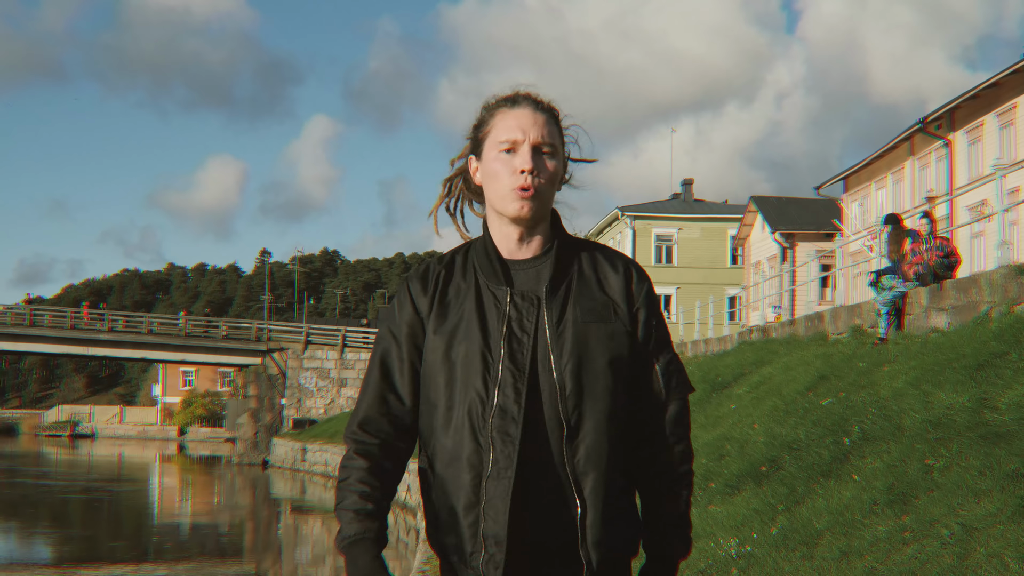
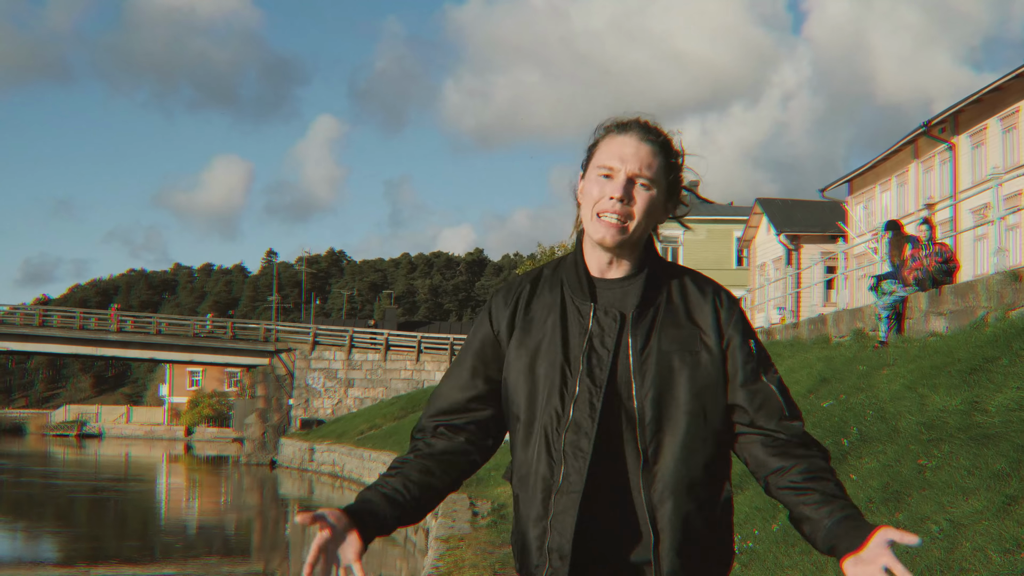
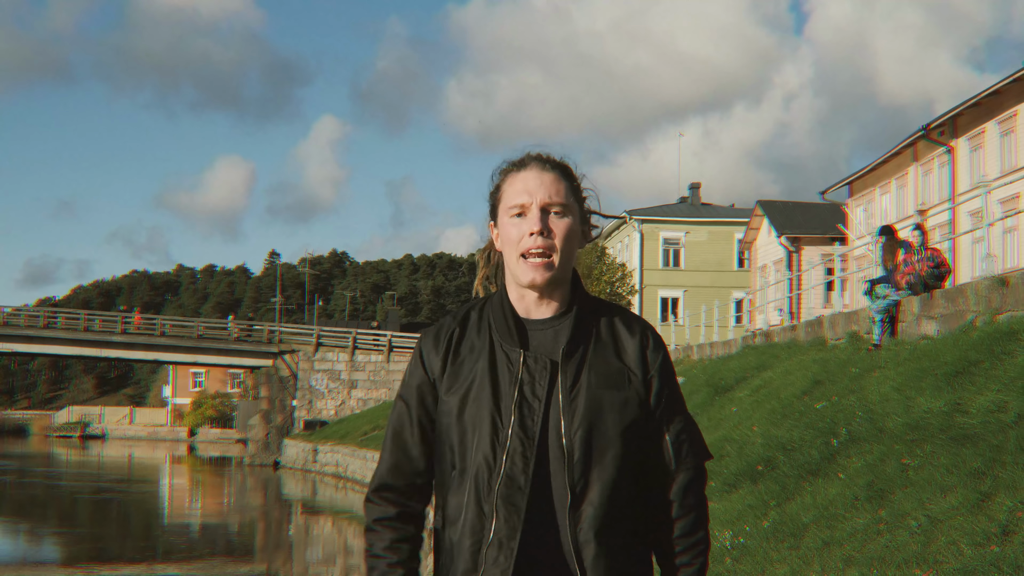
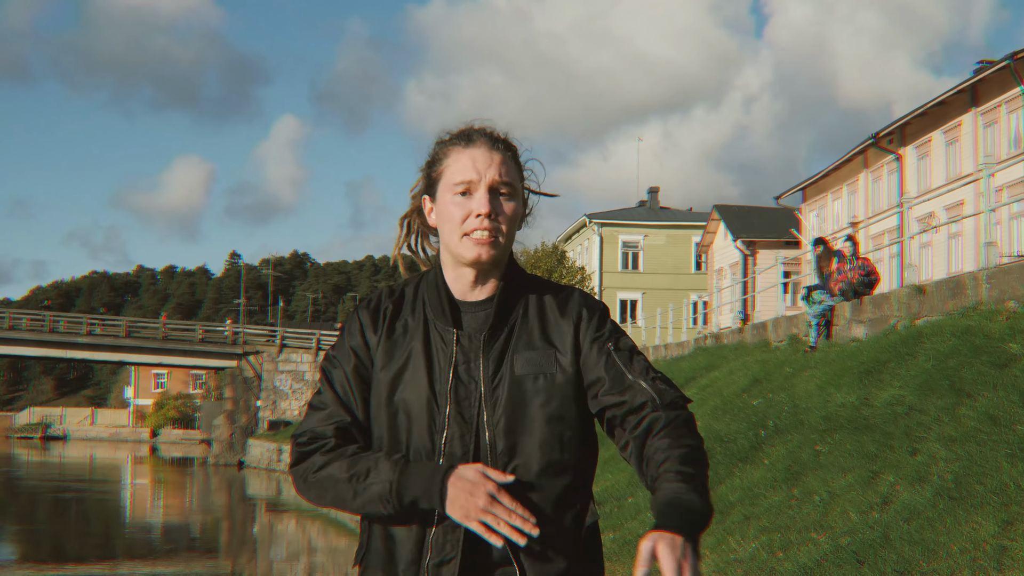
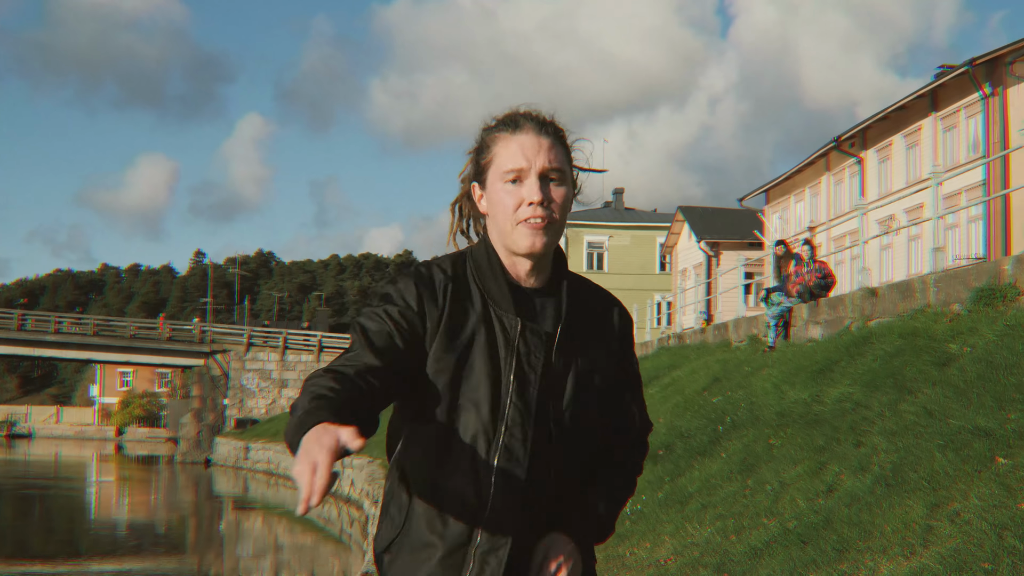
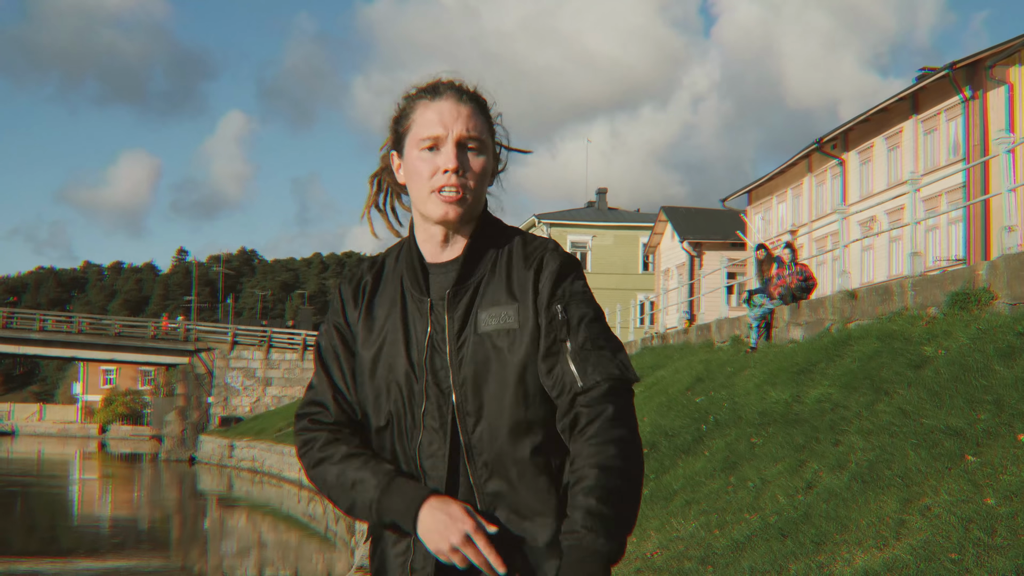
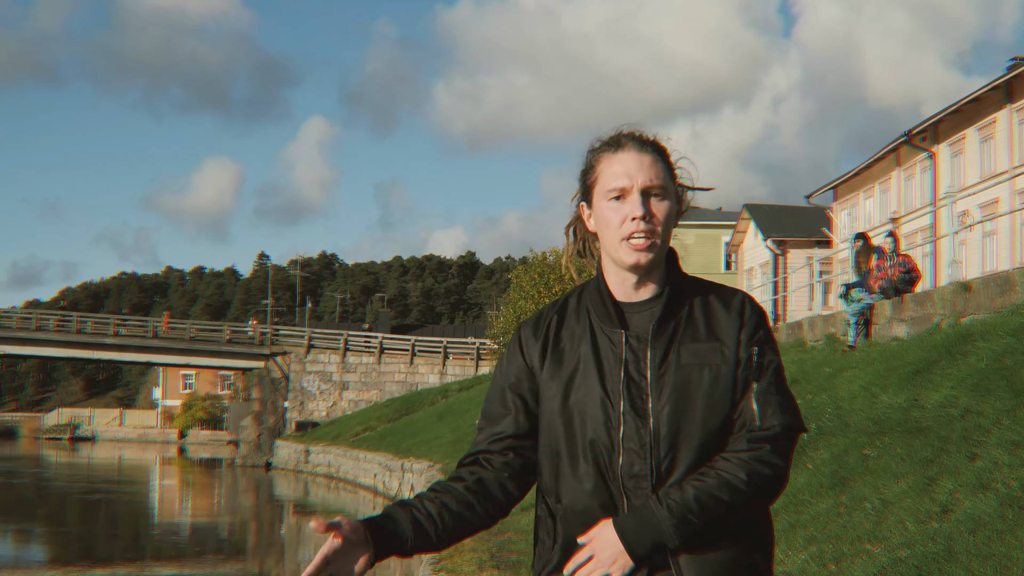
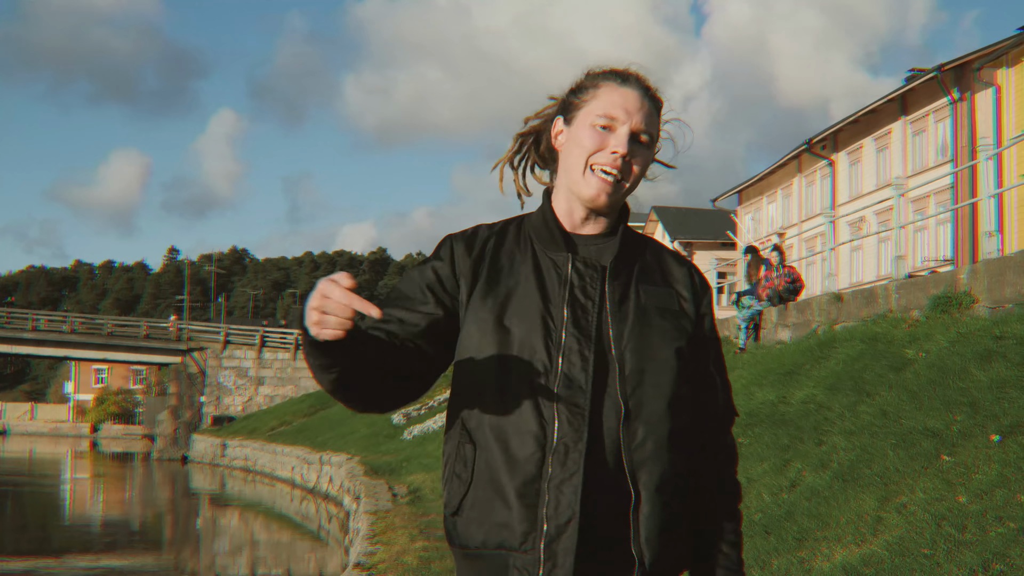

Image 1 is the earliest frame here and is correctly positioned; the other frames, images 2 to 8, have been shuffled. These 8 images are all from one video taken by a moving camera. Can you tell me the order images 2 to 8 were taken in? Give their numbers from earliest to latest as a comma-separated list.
2, 3, 7, 4, 5, 6, 8
